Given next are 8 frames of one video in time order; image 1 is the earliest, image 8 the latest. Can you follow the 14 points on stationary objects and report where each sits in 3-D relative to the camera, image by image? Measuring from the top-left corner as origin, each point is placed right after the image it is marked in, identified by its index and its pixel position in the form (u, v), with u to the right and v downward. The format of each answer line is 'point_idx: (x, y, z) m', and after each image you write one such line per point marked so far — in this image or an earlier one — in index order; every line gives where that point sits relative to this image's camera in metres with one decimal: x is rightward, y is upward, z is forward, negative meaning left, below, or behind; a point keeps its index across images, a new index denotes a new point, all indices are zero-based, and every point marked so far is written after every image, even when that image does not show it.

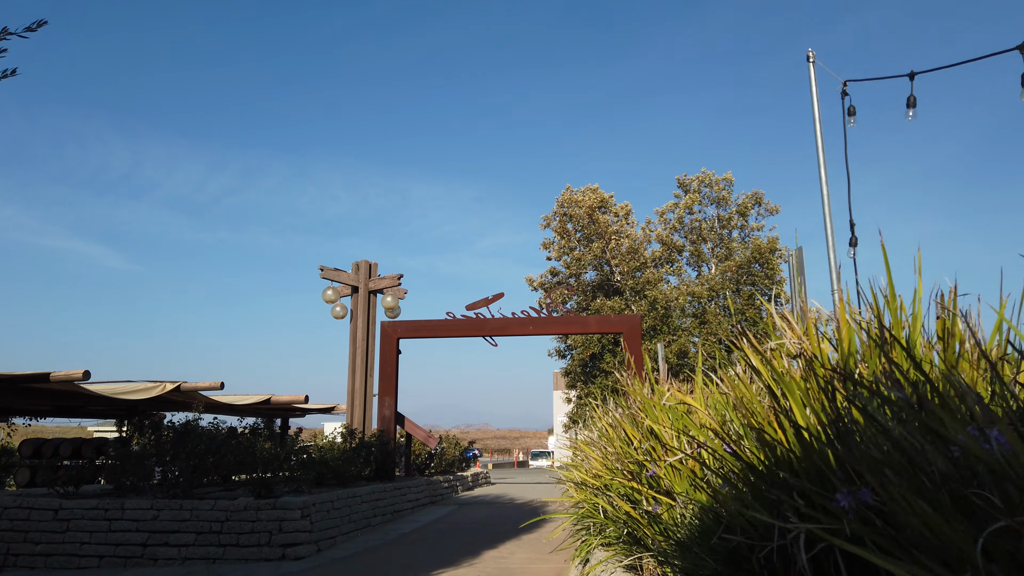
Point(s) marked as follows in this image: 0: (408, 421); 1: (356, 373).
0: (-2.0, -2.7, +14.7) m
1: (-3.4, -2.0, +16.4) m
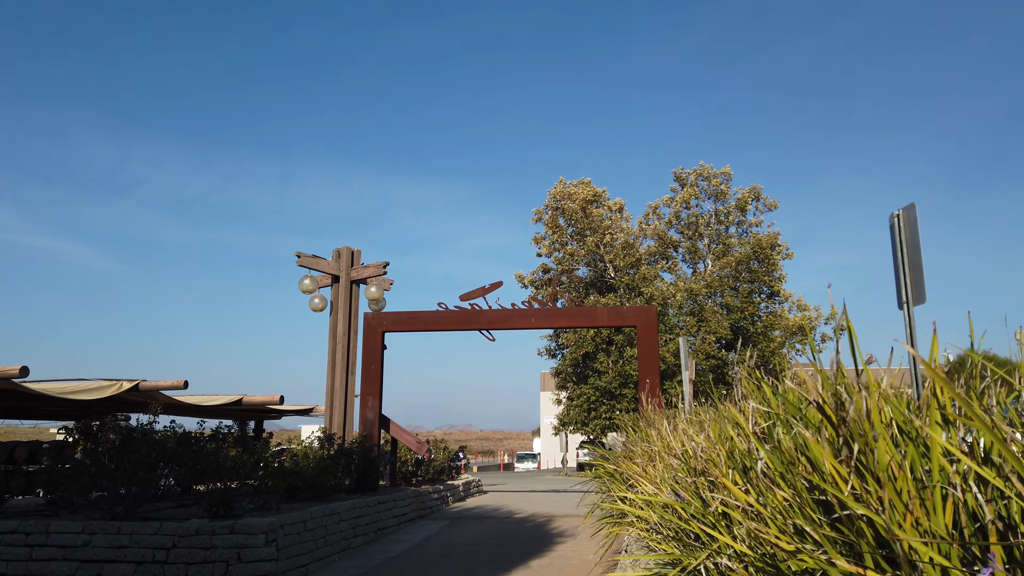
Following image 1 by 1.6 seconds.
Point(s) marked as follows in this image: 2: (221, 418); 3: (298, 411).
0: (-2.1, -2.4, +13.1) m
1: (-3.5, -1.7, +14.8) m
2: (-7.4, -3.3, +18.9) m
3: (-5.6, -3.3, +19.7) m
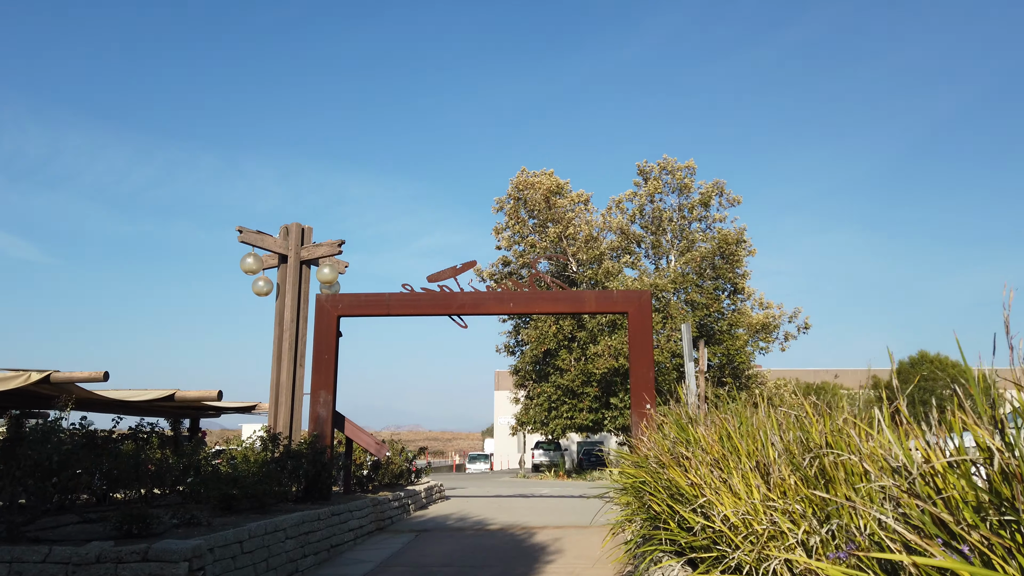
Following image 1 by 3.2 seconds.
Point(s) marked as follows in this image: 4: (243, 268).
0: (-2.5, -2.1, +11.5) m
1: (-4.0, -1.4, +13.1) m
2: (-8.2, -2.9, +16.9) m
3: (-6.5, -2.9, +17.8) m
4: (-4.7, +0.4, +13.1) m
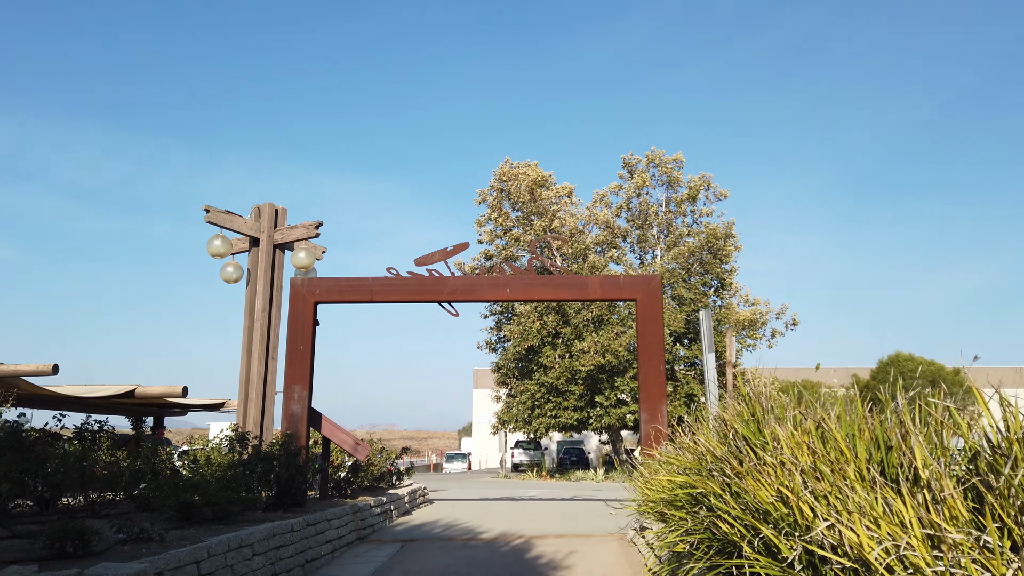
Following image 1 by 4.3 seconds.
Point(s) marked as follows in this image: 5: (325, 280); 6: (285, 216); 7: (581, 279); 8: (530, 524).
0: (-2.6, -1.9, +10.4) m
1: (-4.2, -1.1, +12.0) m
2: (-8.5, -2.6, +15.6) m
3: (-6.8, -2.6, +16.6) m
4: (-4.9, +0.6, +11.9) m
5: (-2.6, +0.1, +10.2) m
6: (-3.9, +1.3, +12.8) m
7: (+0.9, +0.1, +9.8) m
8: (+0.3, -3.5, +11.2) m
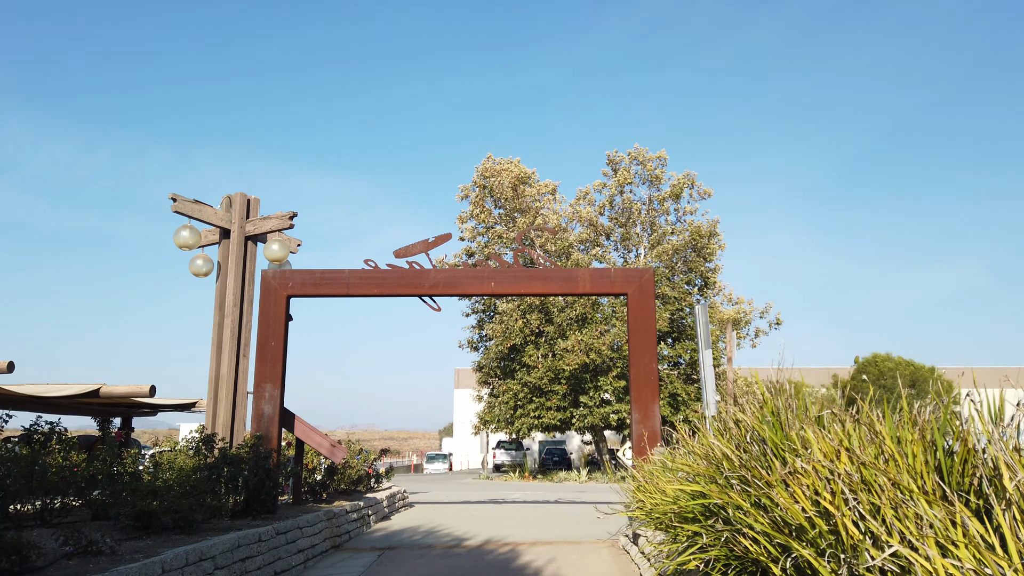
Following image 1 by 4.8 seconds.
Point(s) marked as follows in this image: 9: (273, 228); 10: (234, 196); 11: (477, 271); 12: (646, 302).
0: (-2.8, -1.8, +9.8) m
1: (-4.4, -1.0, +11.3) m
2: (-8.8, -2.5, +14.9) m
3: (-7.2, -2.5, +15.9) m
4: (-5.1, +0.7, +11.3) m
5: (-2.8, +0.2, +9.6) m
6: (-4.2, +1.3, +12.2) m
7: (+0.7, +0.2, +9.3) m
8: (+0.1, -3.5, +10.7) m
9: (-3.8, +1.0, +11.8) m
10: (-4.5, +1.5, +12.0) m
11: (-0.4, +0.2, +9.4) m
12: (+1.7, -0.2, +9.2) m
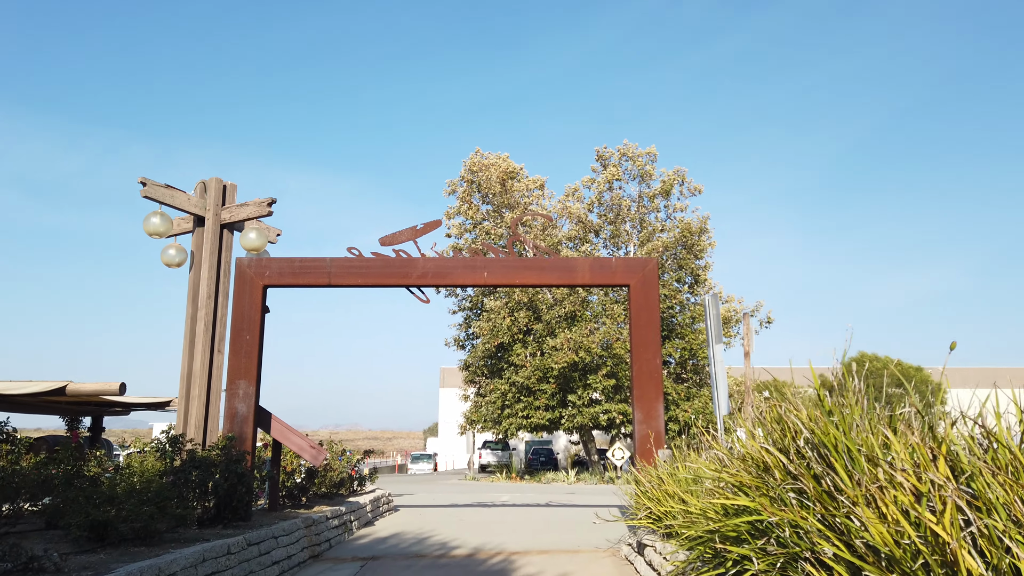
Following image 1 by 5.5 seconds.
0: (-2.9, -1.7, +9.1) m
1: (-4.5, -0.9, +10.6) m
2: (-9.0, -2.4, +14.1) m
3: (-7.4, -2.4, +15.1) m
4: (-5.2, +0.8, +10.6) m
5: (-2.8, +0.3, +9.0) m
6: (-4.3, +1.5, +11.5) m
7: (+0.7, +0.3, +8.7) m
8: (-0.1, -3.4, +10.1) m
9: (-3.9, +1.1, +11.1) m
10: (-4.6, +1.6, +11.3) m
11: (-0.5, +0.3, +8.8) m
12: (+1.6, -0.1, +8.7) m
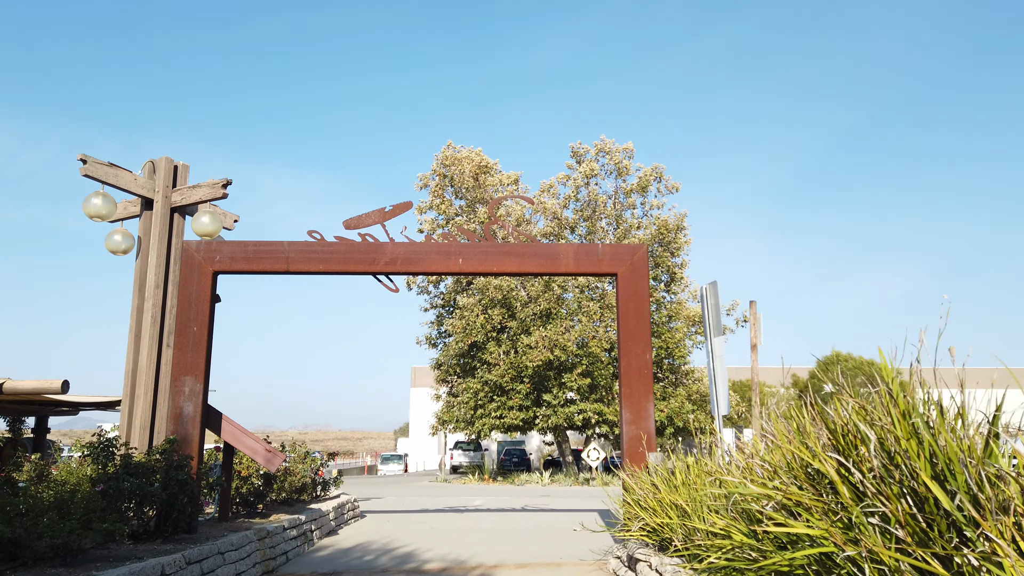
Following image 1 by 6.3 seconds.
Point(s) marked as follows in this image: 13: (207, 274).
0: (-3.1, -1.5, +8.3) m
1: (-4.8, -0.8, +9.7) m
2: (-9.4, -2.2, +13.0) m
3: (-7.9, -2.2, +14.1) m
4: (-5.5, +1.0, +9.6) m
5: (-3.1, +0.5, +8.1) m
6: (-4.6, +1.6, +10.6) m
7: (+0.4, +0.4, +8.0) m
8: (-0.4, -3.2, +9.3) m
9: (-4.2, +1.2, +10.2) m
10: (-4.9, +1.8, +10.4) m
11: (-0.8, +0.5, +8.0) m
12: (+1.4, 0.0, +8.0) m
13: (-3.3, +0.1, +8.2) m
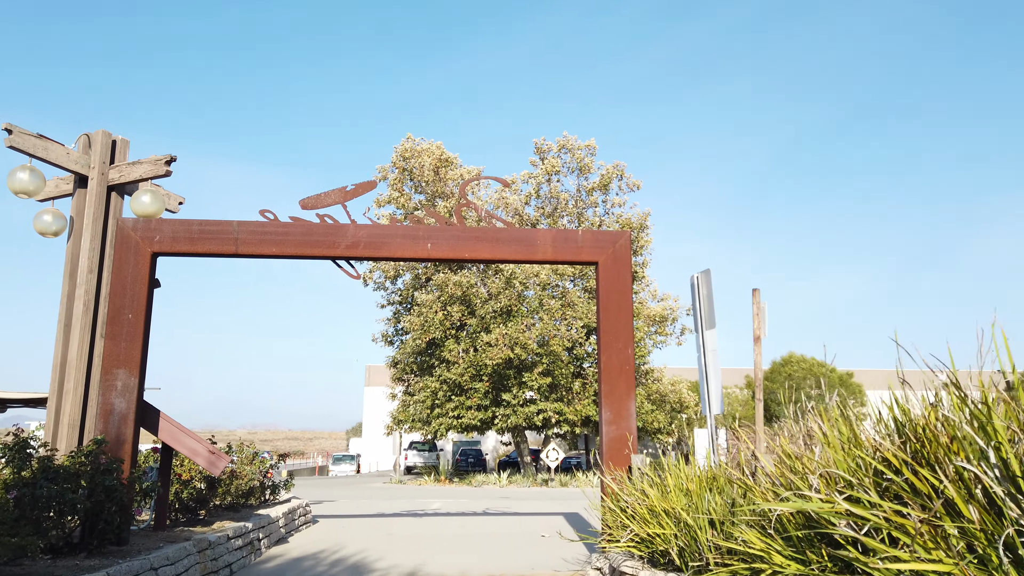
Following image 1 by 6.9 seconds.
0: (-3.4, -1.4, +7.5) m
1: (-5.2, -0.6, +8.8) m
2: (-10.0, -2.0, +11.8) m
3: (-8.5, -2.0, +13.0) m
4: (-5.9, +1.2, +8.7) m
5: (-3.4, +0.6, +7.3) m
6: (-5.0, +1.8, +9.7) m
7: (+0.1, +0.5, +7.4) m
8: (-0.8, -3.1, +8.7) m
9: (-4.6, +1.4, +9.3) m
10: (-5.3, +2.0, +9.5) m
11: (-1.0, +0.6, +7.4) m
12: (+1.1, +0.1, +7.4) m
13: (-3.6, +0.3, +7.3) m
